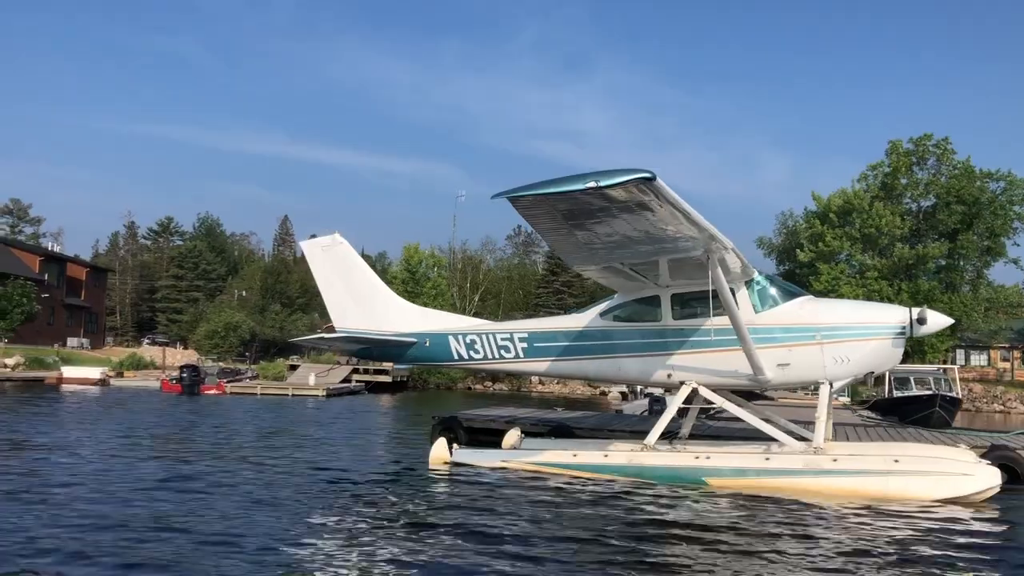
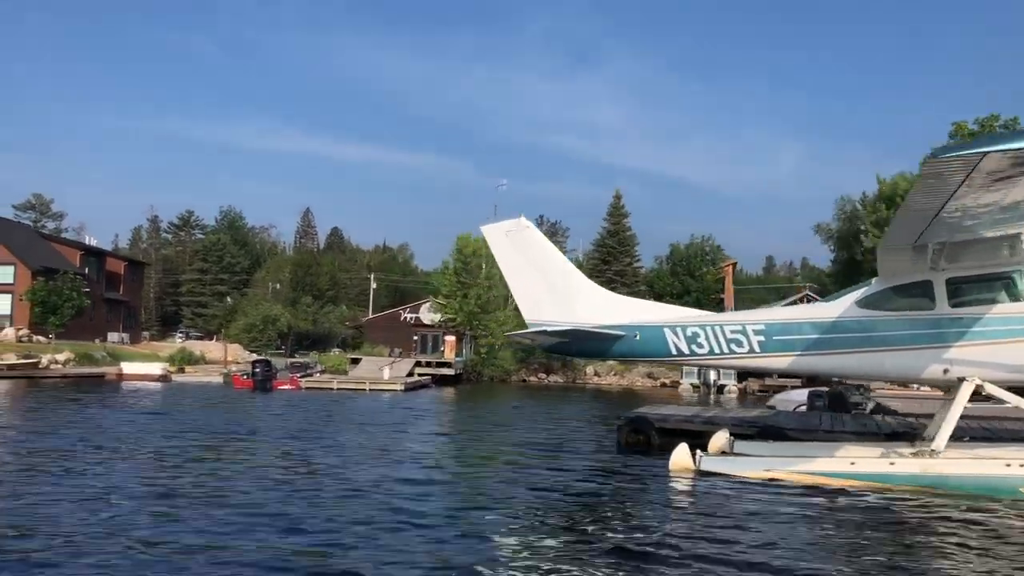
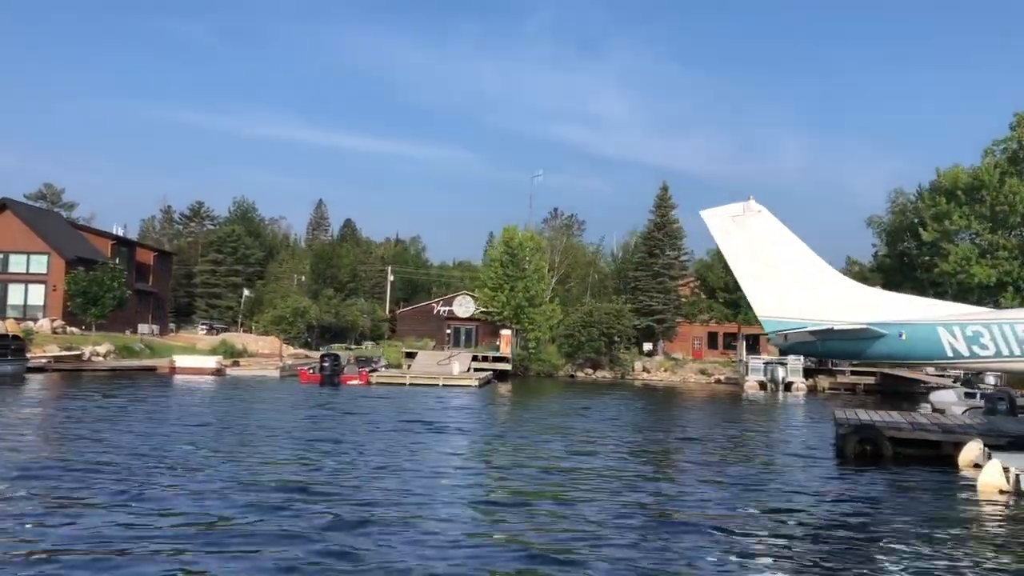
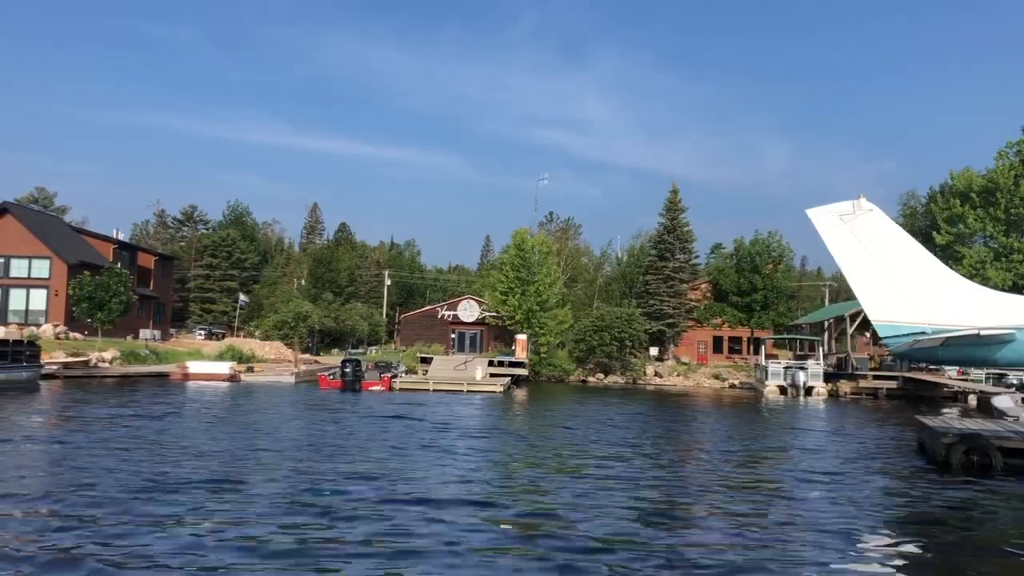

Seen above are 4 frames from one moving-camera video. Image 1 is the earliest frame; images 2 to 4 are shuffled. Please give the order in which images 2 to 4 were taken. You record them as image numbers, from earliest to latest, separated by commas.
2, 3, 4
